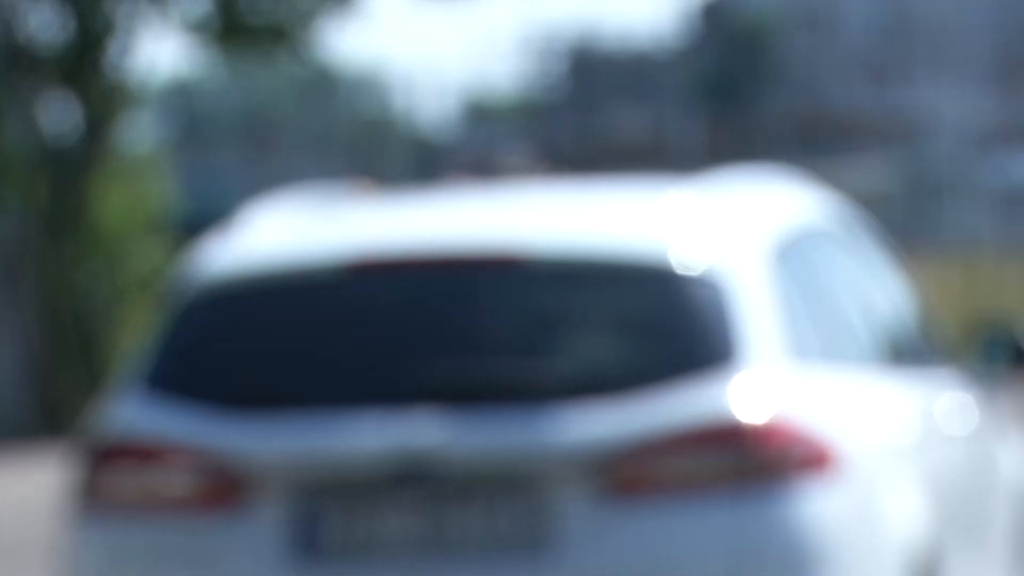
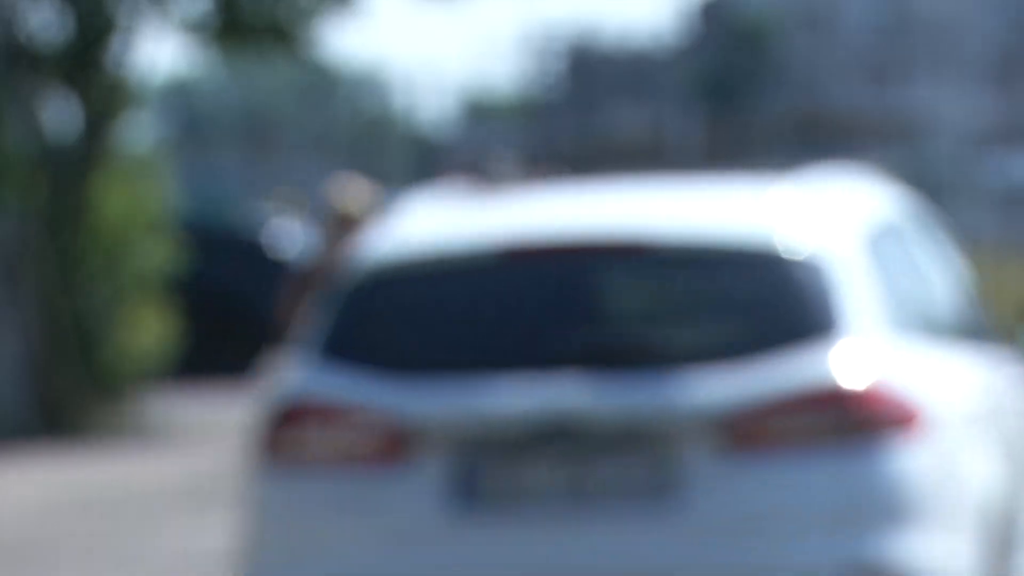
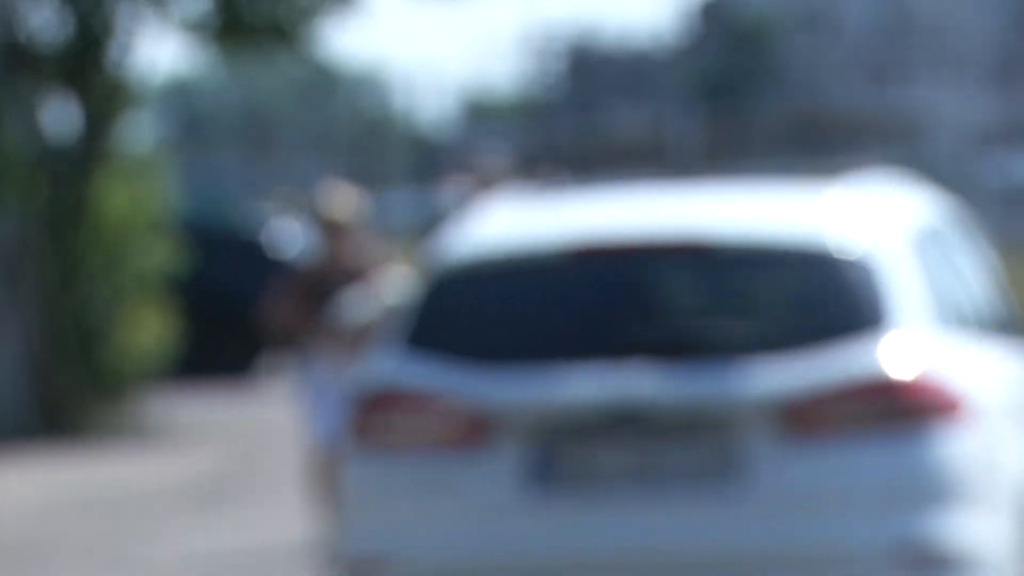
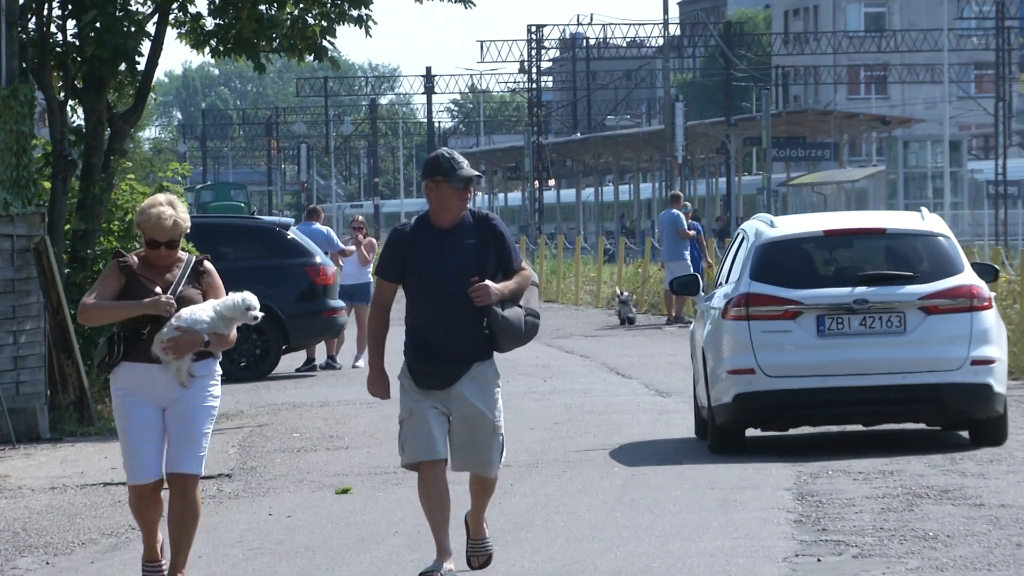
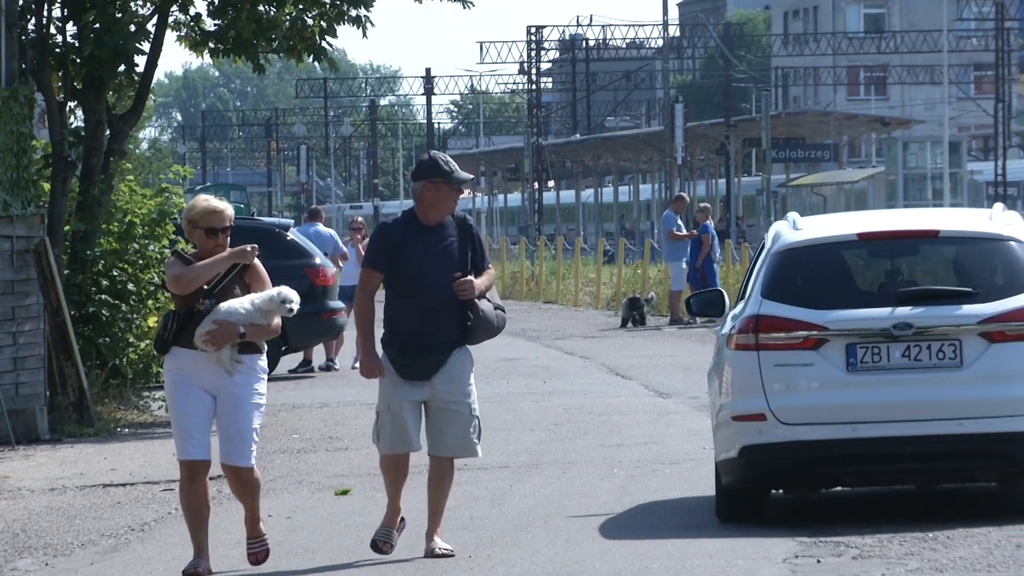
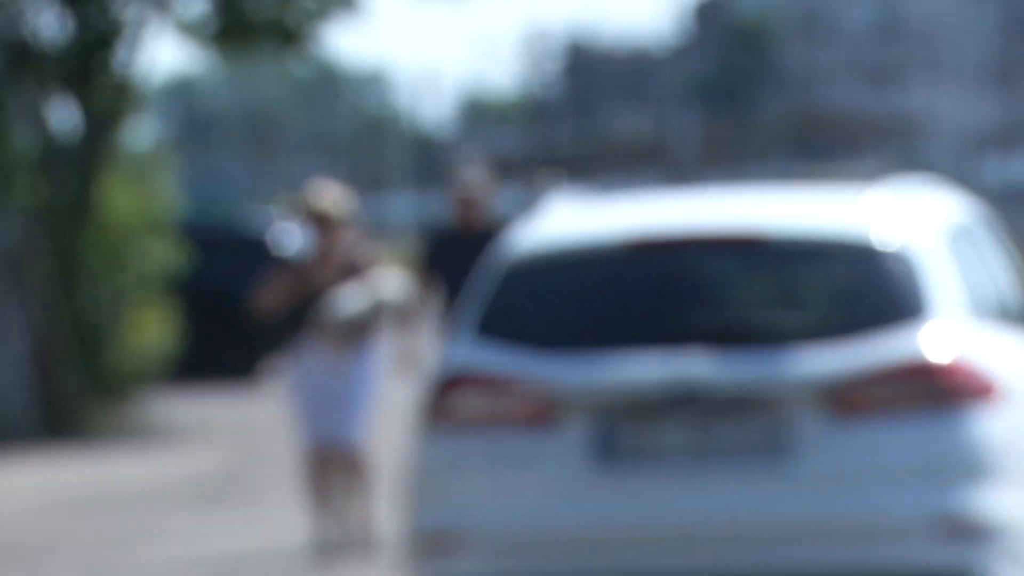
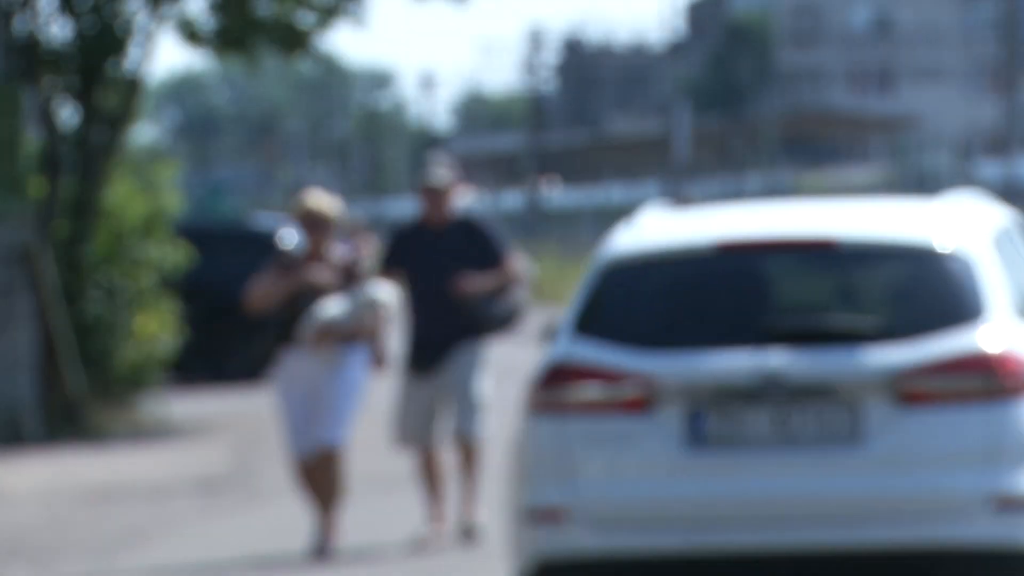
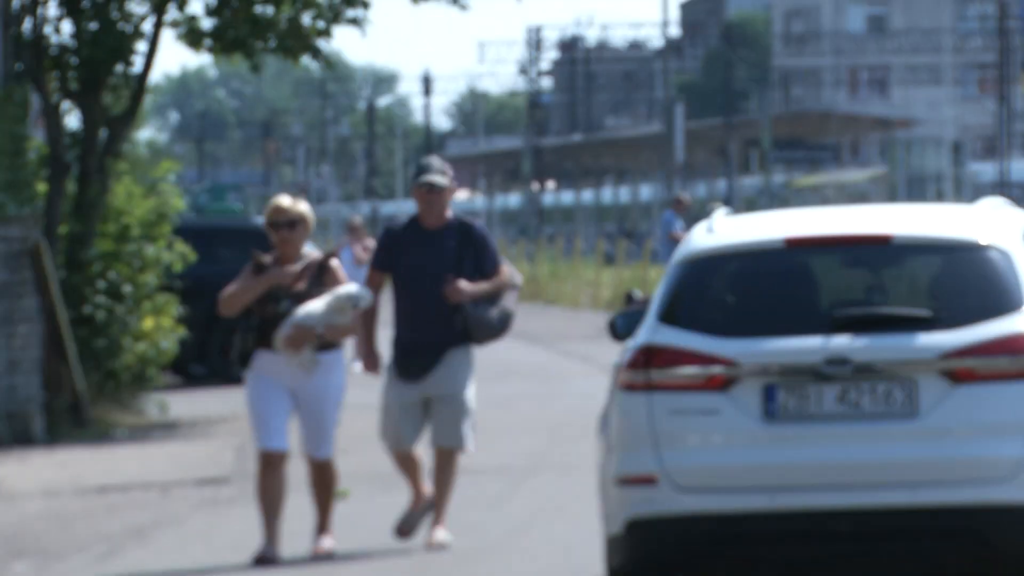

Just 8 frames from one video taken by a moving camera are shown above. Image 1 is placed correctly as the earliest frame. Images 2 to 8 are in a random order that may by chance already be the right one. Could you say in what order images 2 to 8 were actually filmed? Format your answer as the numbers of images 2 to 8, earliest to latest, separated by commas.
2, 3, 6, 7, 8, 5, 4
